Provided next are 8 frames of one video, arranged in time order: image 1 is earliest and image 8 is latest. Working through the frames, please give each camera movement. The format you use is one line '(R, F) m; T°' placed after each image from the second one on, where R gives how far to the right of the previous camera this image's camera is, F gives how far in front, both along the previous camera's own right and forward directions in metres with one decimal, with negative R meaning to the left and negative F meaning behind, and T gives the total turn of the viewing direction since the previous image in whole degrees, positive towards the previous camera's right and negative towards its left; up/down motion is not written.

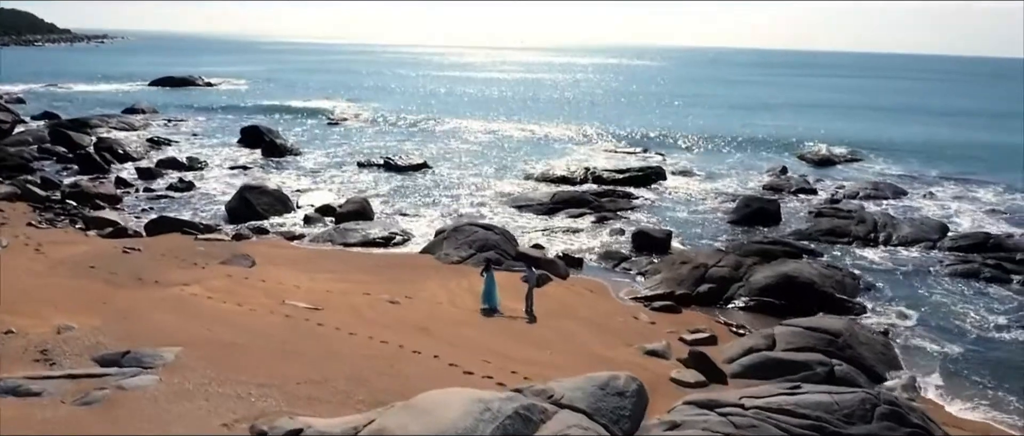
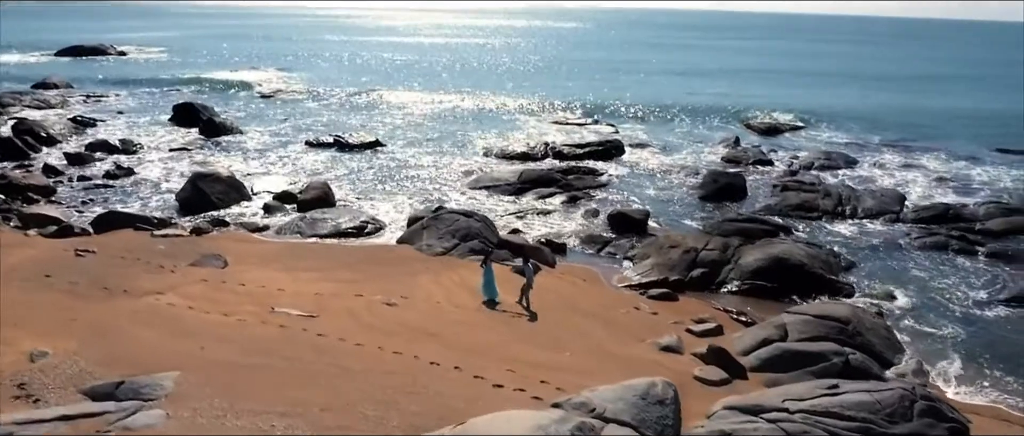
(-1.5, +0.8) m; +6°
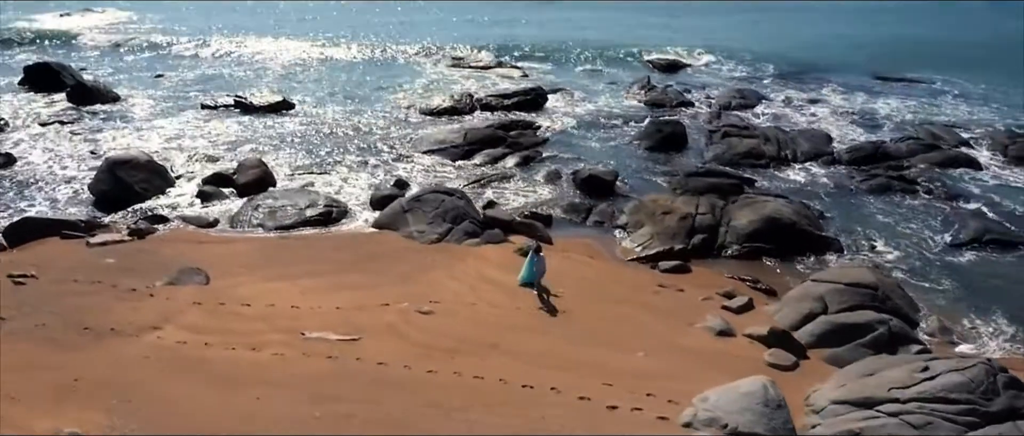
(-3.5, +1.4) m; +12°
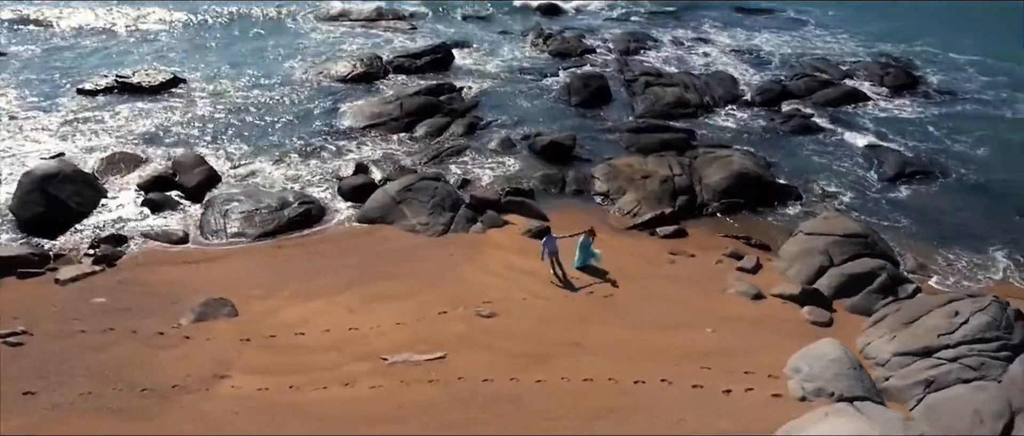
(-3.9, +0.5) m; +13°
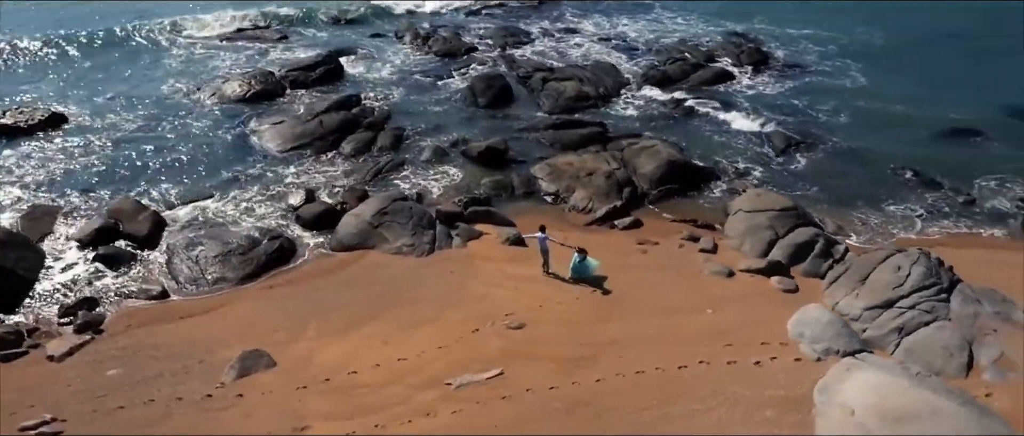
(-3.6, -0.5) m; +13°
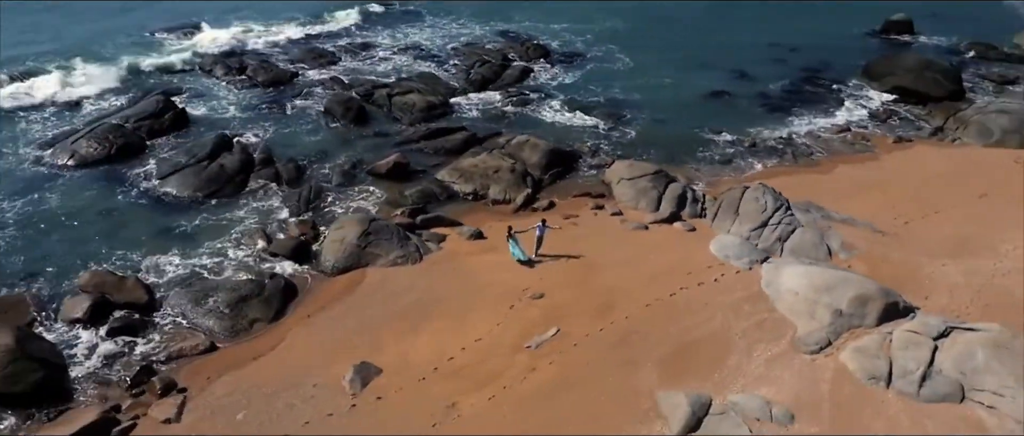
(-7.0, -2.5) m; +22°
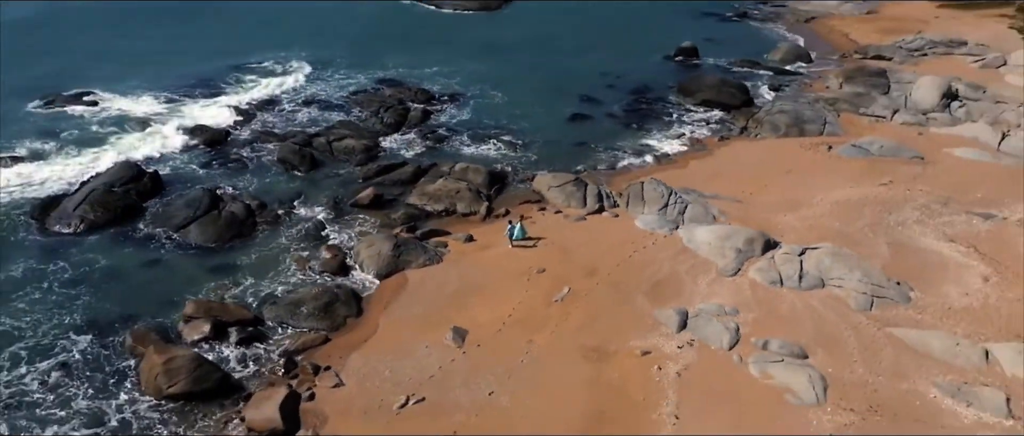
(-7.2, -6.5) m; +16°
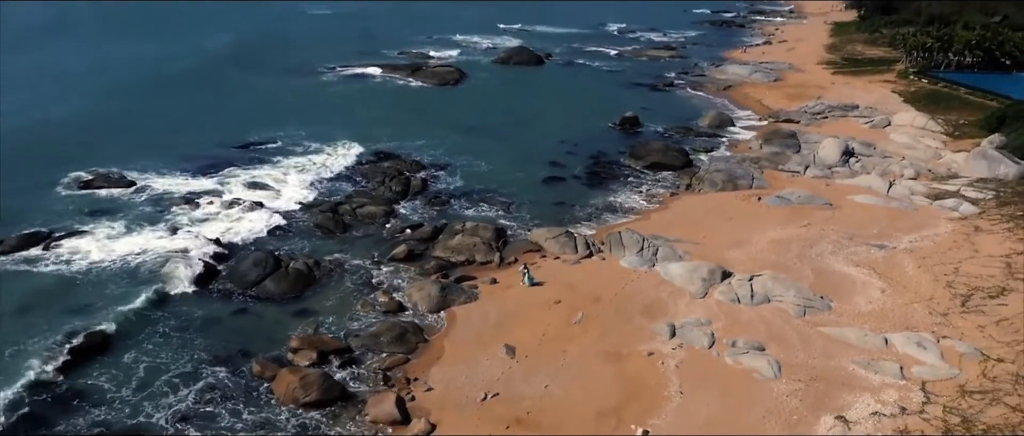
(-4.2, -7.7) m; +6°
